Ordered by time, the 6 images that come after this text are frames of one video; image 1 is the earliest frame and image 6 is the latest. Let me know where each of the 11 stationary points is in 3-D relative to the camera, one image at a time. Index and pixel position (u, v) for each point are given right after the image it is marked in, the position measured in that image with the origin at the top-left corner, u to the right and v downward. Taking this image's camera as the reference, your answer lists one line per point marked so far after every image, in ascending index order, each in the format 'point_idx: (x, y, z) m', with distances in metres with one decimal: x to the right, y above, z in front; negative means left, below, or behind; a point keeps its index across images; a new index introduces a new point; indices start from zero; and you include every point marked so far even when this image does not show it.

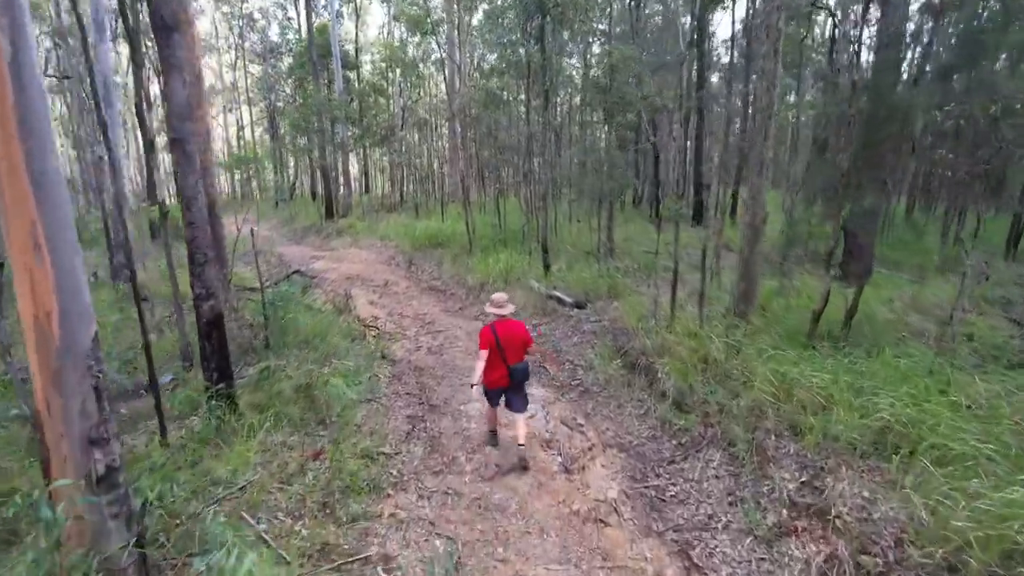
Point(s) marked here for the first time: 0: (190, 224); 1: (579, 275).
0: (-2.0, +0.4, +4.3) m
1: (+0.9, +0.2, +9.0) m
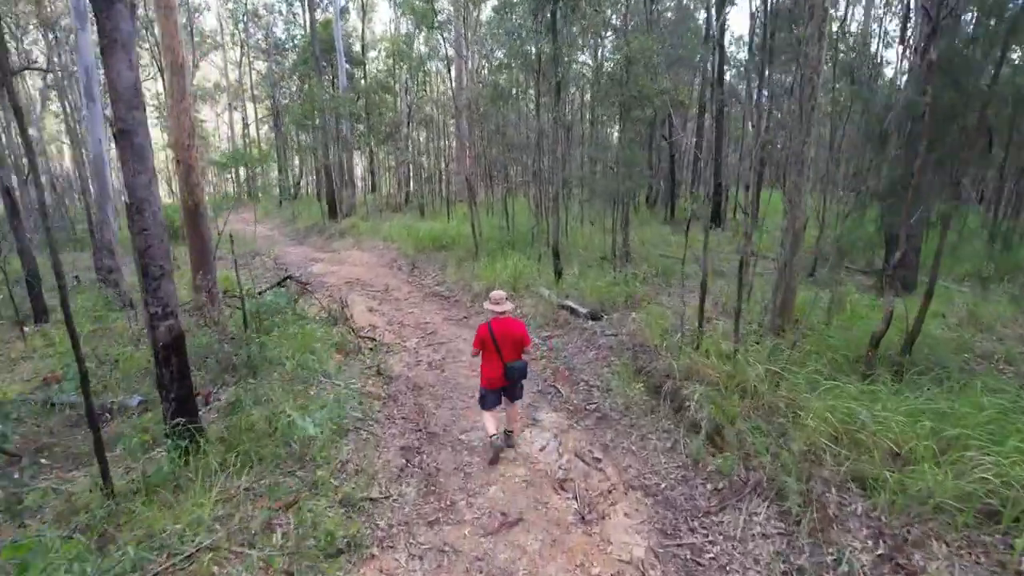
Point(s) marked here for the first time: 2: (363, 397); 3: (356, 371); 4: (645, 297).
0: (-1.9, +0.3, +3.6) m
1: (+1.0, +0.1, +8.3) m
2: (-1.2, -0.9, +5.8) m
3: (-1.5, -0.8, +6.5) m
4: (+1.5, -0.1, +7.9) m
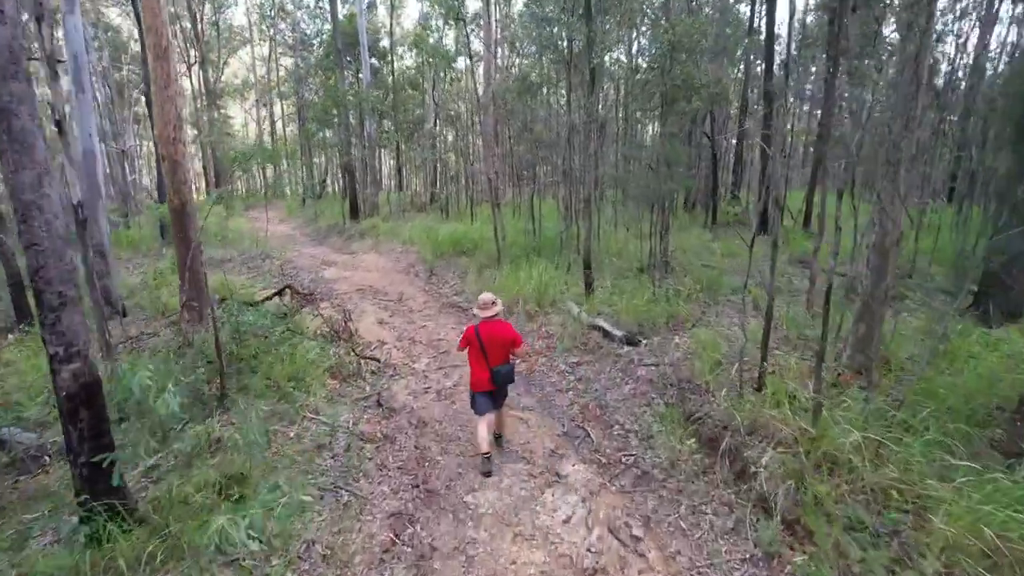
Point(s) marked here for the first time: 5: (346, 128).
0: (-1.9, +0.2, +2.7) m
1: (+1.2, -0.1, +7.3) m
2: (-1.1, -1.1, +4.9) m
3: (-1.3, -0.9, +5.6) m
4: (+1.7, -0.3, +6.8) m
5: (-4.7, +4.5, +19.7) m
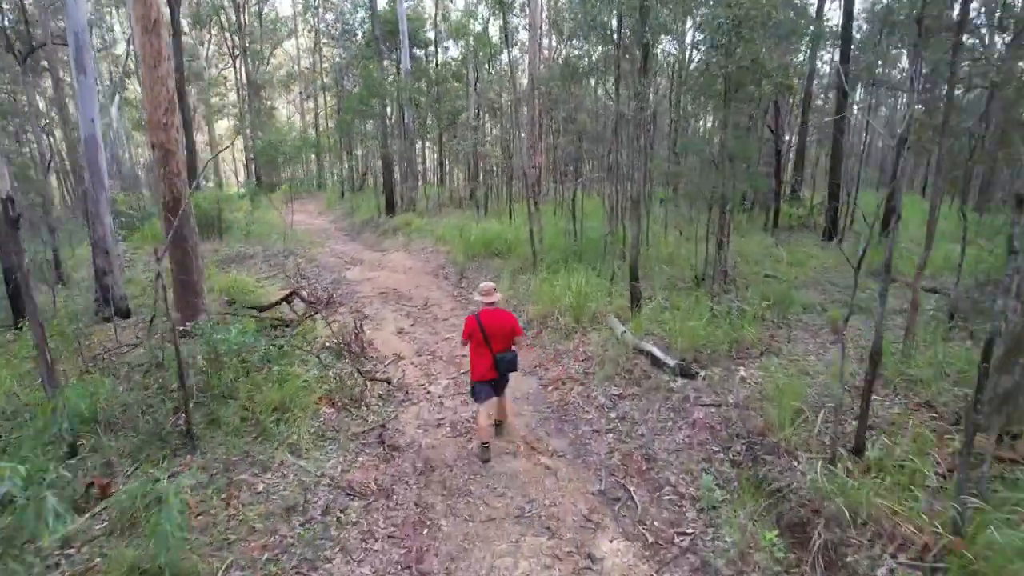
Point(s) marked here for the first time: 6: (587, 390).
0: (-1.9, +0.1, +1.8) m
1: (+1.5, -0.2, +6.2) m
2: (-1.0, -1.2, +3.9) m
3: (-1.1, -1.0, +4.7) m
4: (+2.0, -0.5, +5.7) m
5: (-3.5, +4.6, +18.9) m
6: (+0.6, -0.8, +5.6) m
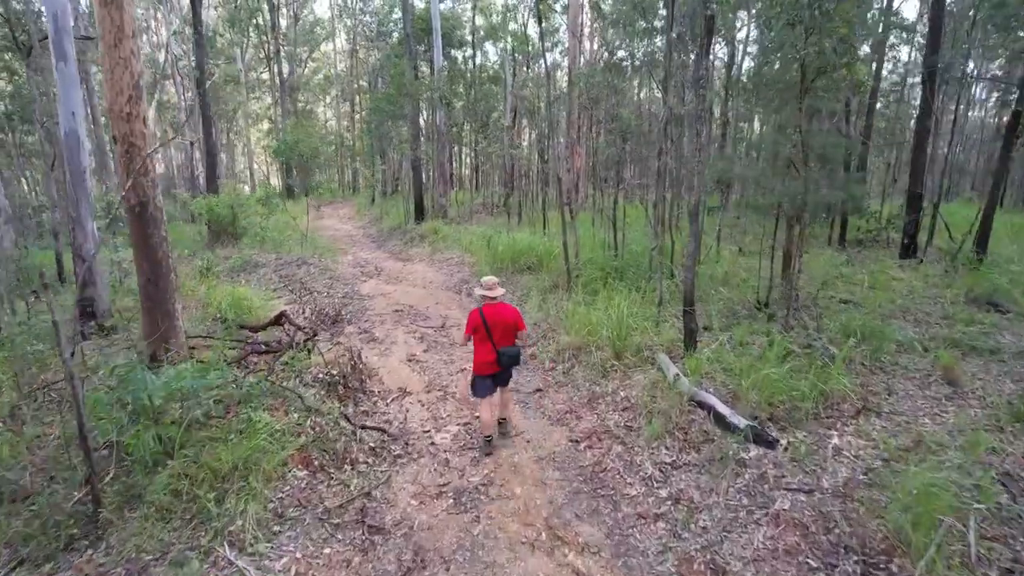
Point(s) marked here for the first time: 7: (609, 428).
0: (-1.9, -0.1, +0.8) m
1: (+1.7, -0.5, +4.9) m
2: (-0.9, -1.3, +2.8) m
3: (-1.0, -1.2, +3.6) m
4: (+2.1, -0.7, +4.4) m
5: (-2.5, +4.3, +17.9) m
6: (+0.7, -1.0, +4.4) m
7: (+0.7, -0.9, +4.8) m
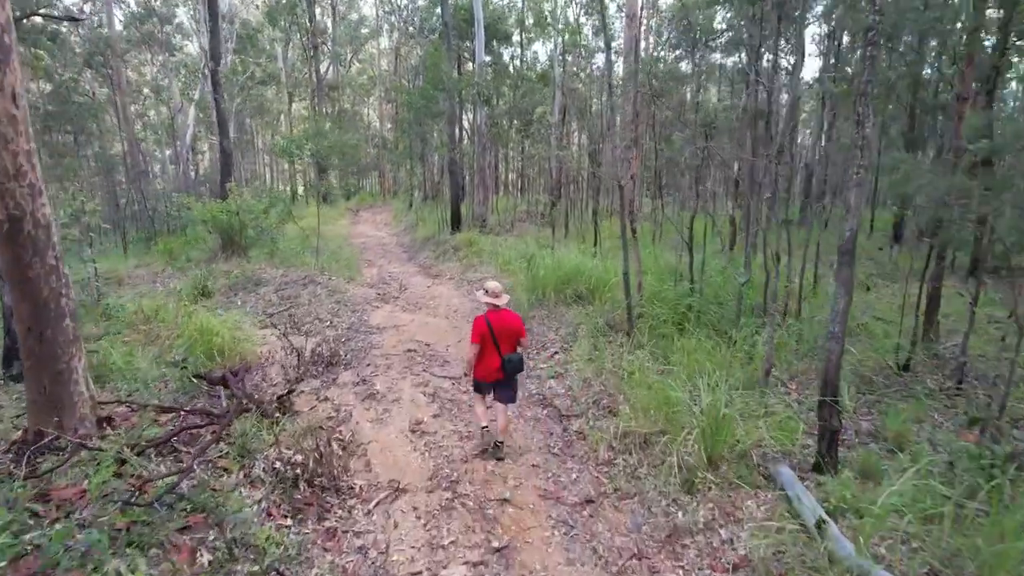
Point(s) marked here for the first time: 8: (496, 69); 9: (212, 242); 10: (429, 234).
0: (-2.0, -0.4, -1.0) m
1: (+1.9, -0.9, +2.9) m
2: (-0.9, -1.6, +1.0) m
3: (-1.0, -1.5, +1.7) m
4: (+2.3, -1.1, +2.4) m
5: (-1.4, +3.9, +16.2) m
6: (+0.8, -1.4, +2.4) m
7: (+0.8, -1.3, +2.8) m
8: (-0.4, +5.1, +16.1) m
9: (-5.2, +0.8, +12.1) m
10: (-2.0, +1.2, +16.4) m
